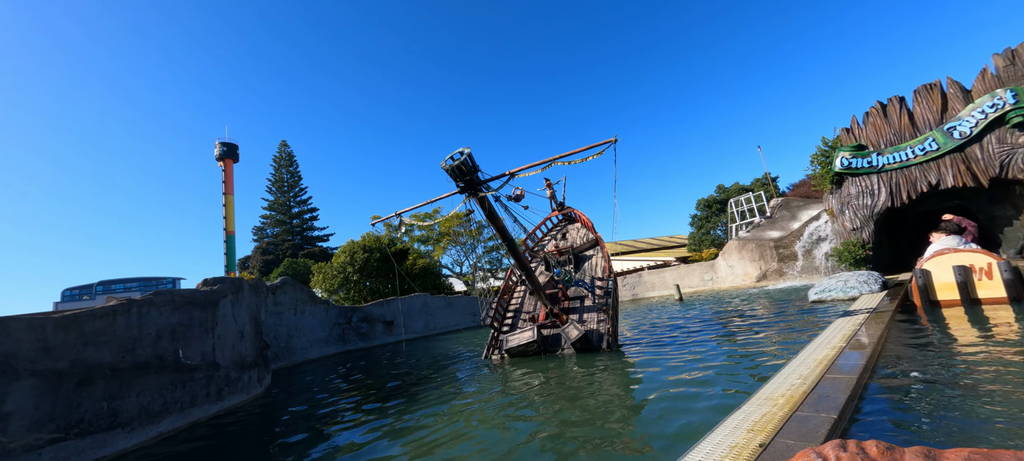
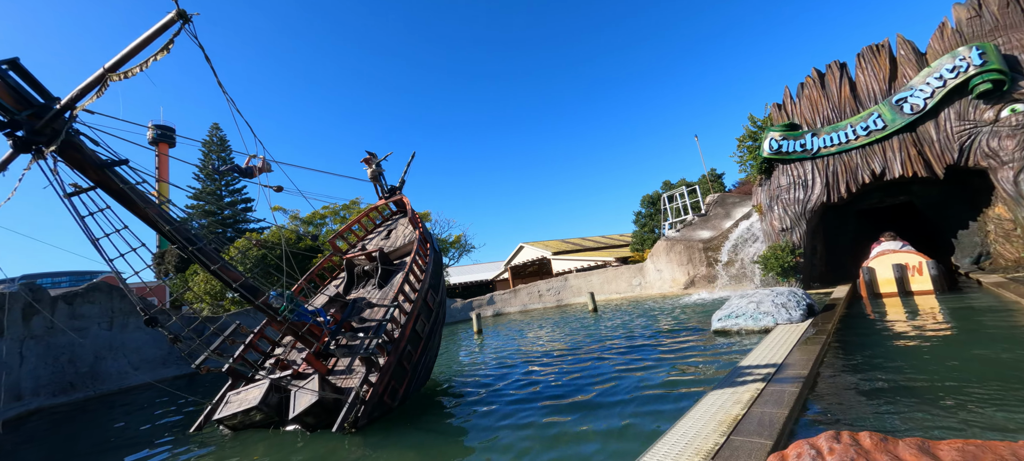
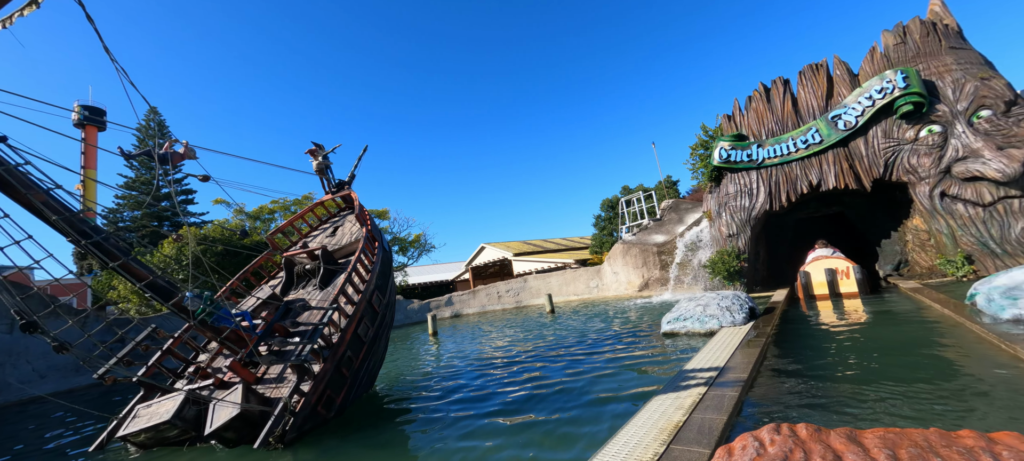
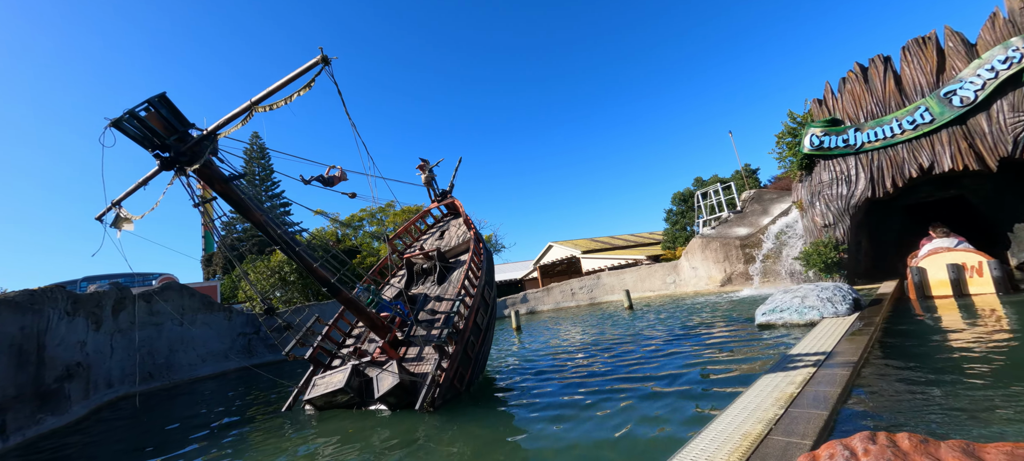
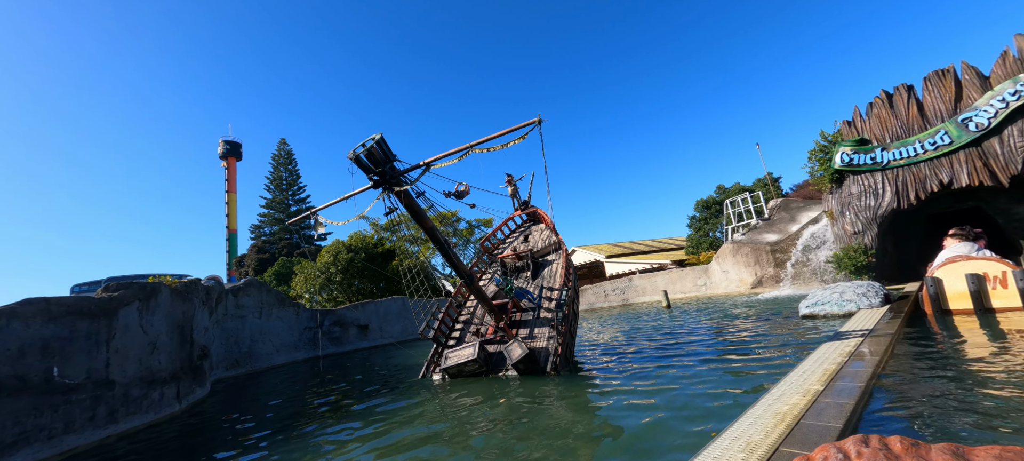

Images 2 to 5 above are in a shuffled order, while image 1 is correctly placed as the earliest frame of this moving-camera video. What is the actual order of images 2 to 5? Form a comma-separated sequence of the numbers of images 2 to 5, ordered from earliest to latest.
5, 4, 2, 3
